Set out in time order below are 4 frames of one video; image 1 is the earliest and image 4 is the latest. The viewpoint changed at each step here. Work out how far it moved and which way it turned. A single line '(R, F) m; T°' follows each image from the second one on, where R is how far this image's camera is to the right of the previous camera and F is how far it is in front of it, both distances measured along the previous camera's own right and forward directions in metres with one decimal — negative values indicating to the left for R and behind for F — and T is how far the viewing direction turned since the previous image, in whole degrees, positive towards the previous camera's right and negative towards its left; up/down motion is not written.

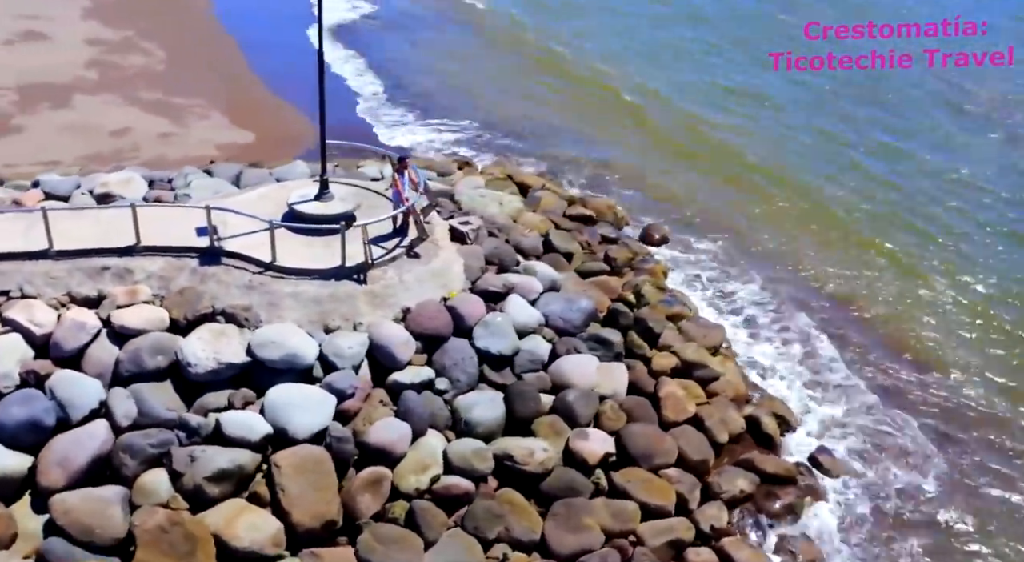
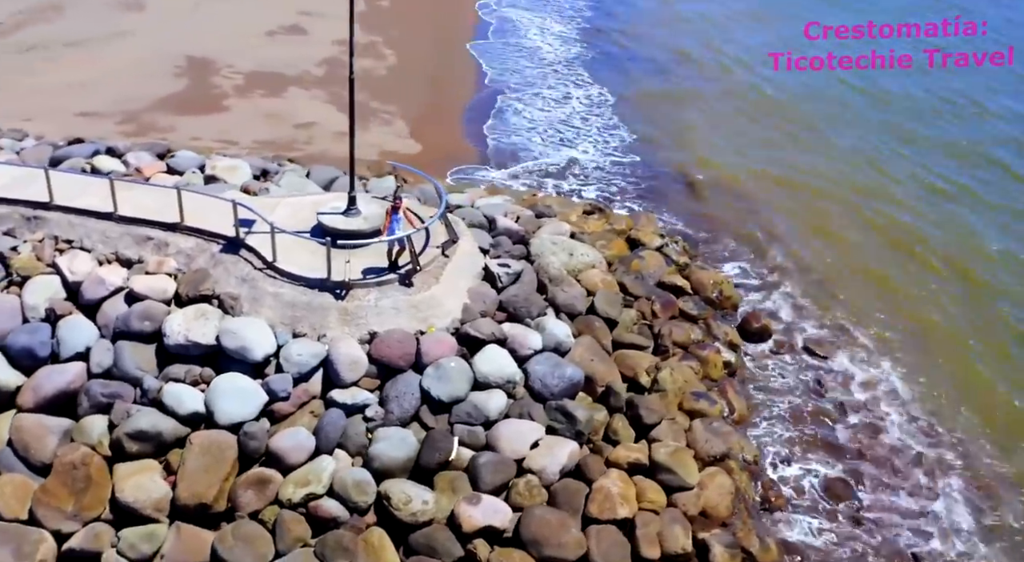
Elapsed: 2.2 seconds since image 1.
(+3.8, +0.8) m; -20°
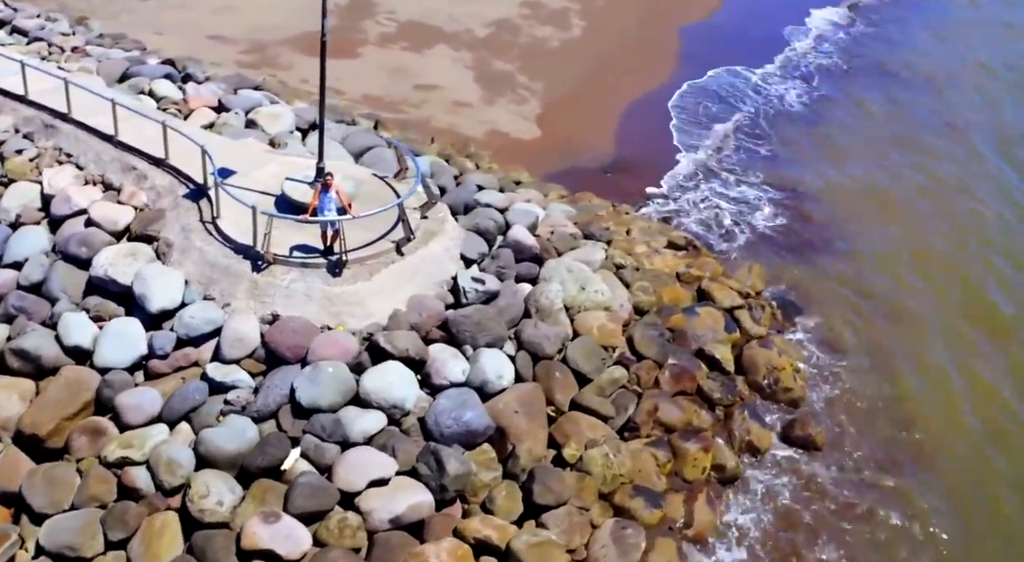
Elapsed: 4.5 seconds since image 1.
(+3.7, +1.9) m; -17°
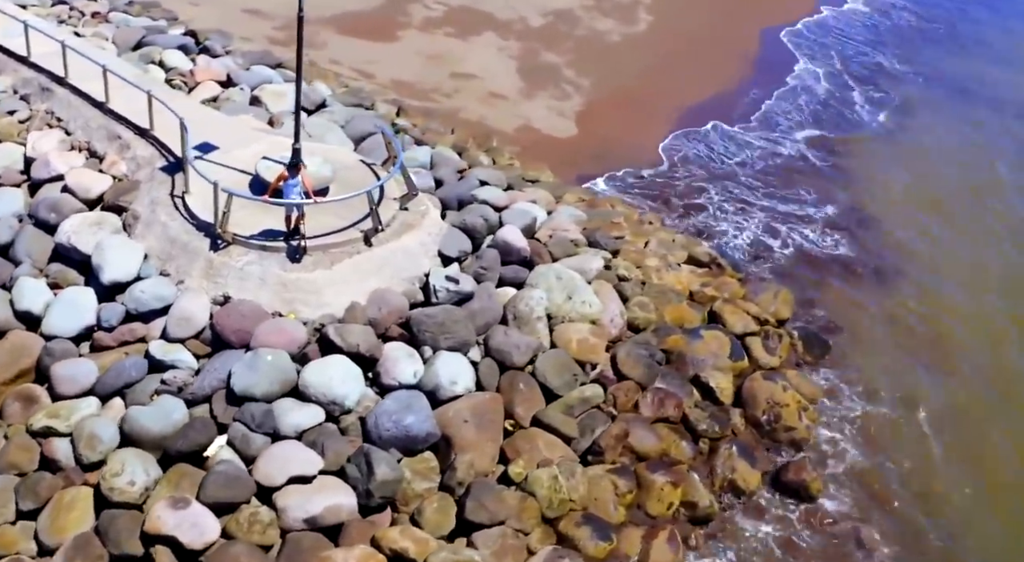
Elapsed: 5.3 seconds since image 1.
(+1.4, +0.6) m; -6°
